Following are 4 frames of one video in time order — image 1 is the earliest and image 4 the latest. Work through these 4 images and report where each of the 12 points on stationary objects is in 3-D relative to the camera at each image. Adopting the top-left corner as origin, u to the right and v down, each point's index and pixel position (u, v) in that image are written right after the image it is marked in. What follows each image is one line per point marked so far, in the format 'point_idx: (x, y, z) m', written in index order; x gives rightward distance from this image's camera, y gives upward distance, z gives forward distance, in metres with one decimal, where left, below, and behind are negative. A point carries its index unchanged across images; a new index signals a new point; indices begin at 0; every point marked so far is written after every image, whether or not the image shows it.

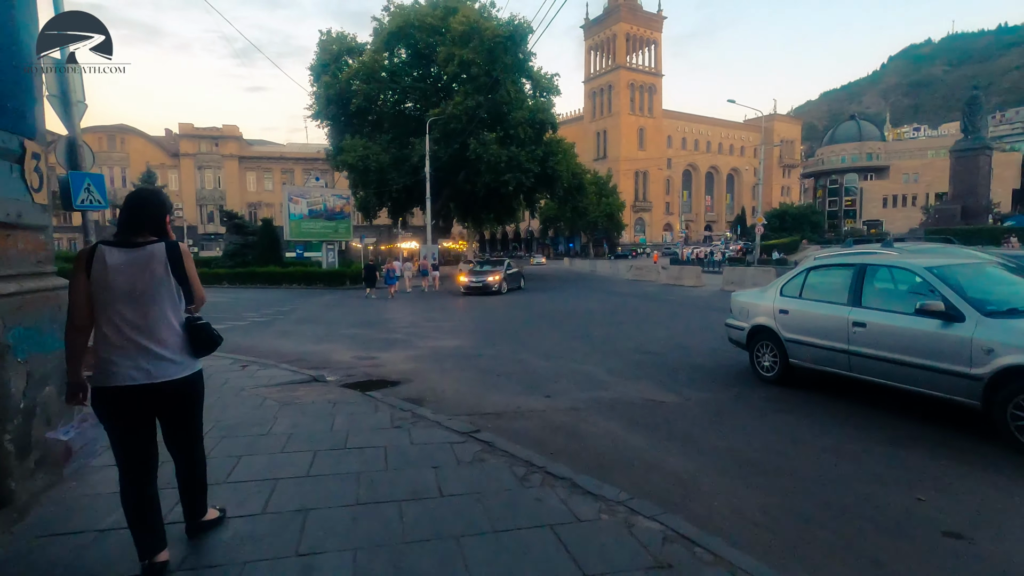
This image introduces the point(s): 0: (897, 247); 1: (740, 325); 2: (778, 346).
0: (+7.1, +0.8, +9.8) m
1: (+3.8, -0.6, +9.0) m
2: (+4.1, -0.9, +8.3) m
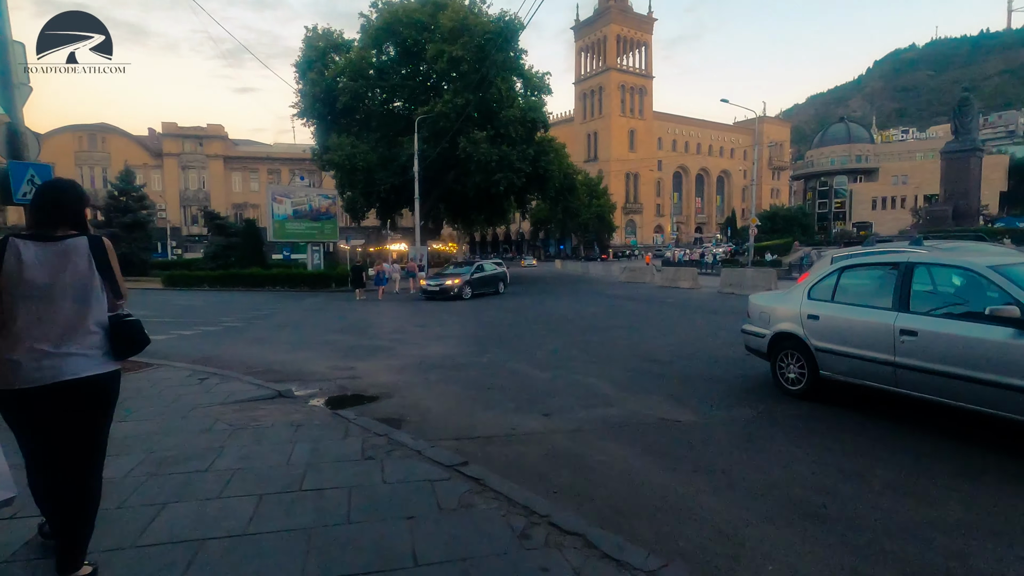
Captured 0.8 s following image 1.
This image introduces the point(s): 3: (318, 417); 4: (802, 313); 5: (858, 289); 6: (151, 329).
0: (+6.9, +0.7, +9.0) m
1: (+3.7, -0.7, +8.1) m
2: (+4.0, -0.9, +7.3) m
3: (-2.4, -1.6, +6.8) m
4: (+4.0, -0.3, +7.4) m
5: (+4.5, 0.0, +6.9) m
6: (-11.0, -1.2, +16.3) m
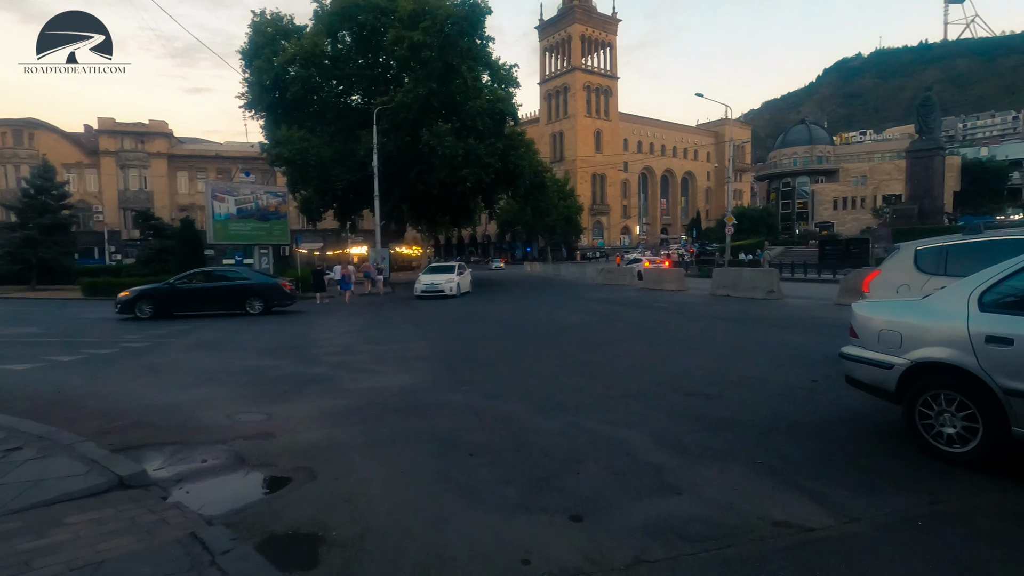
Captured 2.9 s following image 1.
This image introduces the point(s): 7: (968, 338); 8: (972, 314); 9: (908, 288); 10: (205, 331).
0: (+6.8, +0.7, +6.4) m
1: (+3.7, -0.7, +5.3) m
2: (+4.0, -1.0, +4.6) m
3: (-2.4, -1.7, +3.6) m
4: (+4.0, -0.4, +4.7) m
5: (+4.5, -0.1, +4.2) m
6: (-11.5, -1.5, +12.6) m
7: (+4.0, -0.4, +4.7) m
8: (+4.1, -0.2, +4.8) m
9: (+6.1, 0.0, +8.3) m
10: (-9.4, -1.3, +16.2) m
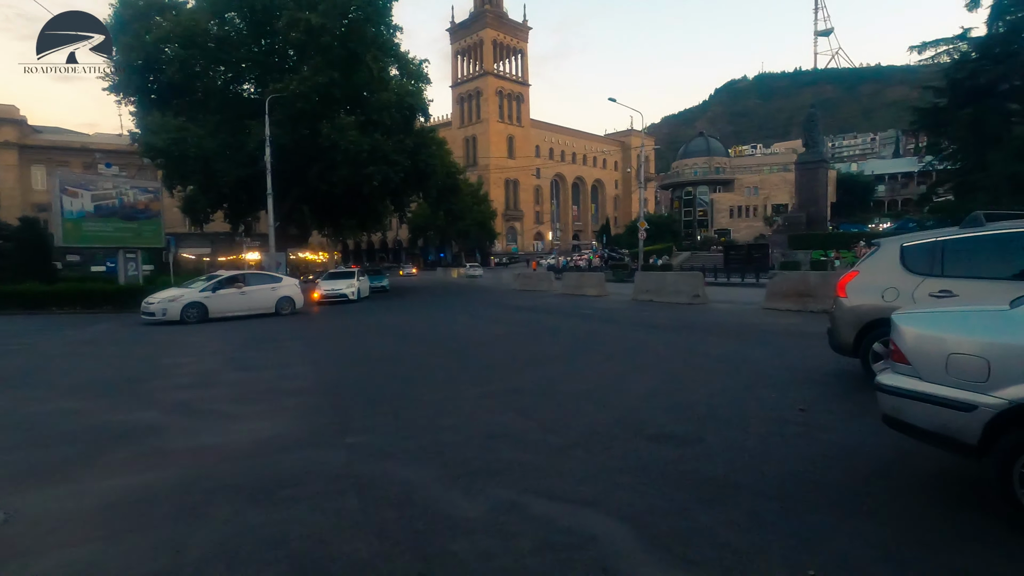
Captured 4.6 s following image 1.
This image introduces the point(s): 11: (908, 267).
0: (+5.9, +0.7, +5.3) m
1: (+3.1, -0.8, +3.7) m
2: (+3.5, -1.0, +3.0) m
3: (-2.7, -1.8, +1.0) m
4: (+3.5, -0.4, +3.1) m
5: (+4.0, -0.1, +2.7) m
6: (-13.1, -1.8, +8.4) m
7: (+3.5, -0.5, +3.1) m
8: (+3.5, -0.3, +3.2) m
9: (+5.0, 0.0, +7.0) m
10: (-11.6, -1.6, +12.3) m
11: (+5.1, +0.3, +7.0) m
